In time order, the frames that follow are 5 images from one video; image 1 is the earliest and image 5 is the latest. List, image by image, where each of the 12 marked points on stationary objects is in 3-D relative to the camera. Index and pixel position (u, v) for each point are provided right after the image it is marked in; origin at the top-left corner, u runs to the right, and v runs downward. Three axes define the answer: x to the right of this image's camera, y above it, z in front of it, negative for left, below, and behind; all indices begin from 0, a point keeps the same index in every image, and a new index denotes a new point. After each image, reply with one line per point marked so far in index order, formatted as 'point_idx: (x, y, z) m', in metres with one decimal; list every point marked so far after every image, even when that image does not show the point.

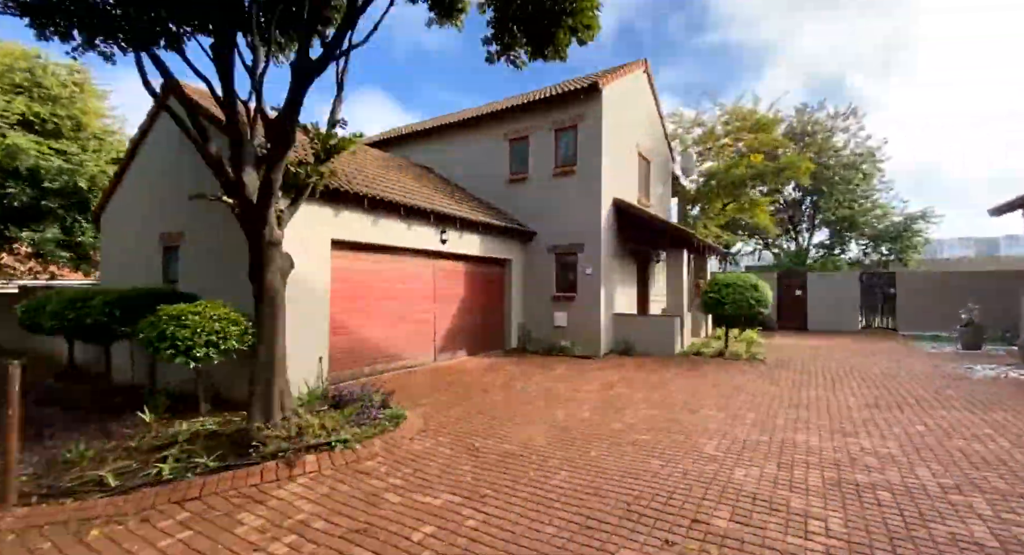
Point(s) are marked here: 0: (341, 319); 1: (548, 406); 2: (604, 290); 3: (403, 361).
0: (-2.9, -0.7, +8.2) m
1: (+0.5, -1.9, +7.4) m
2: (+2.3, -0.3, +11.9) m
3: (-2.1, -1.6, +9.5) m
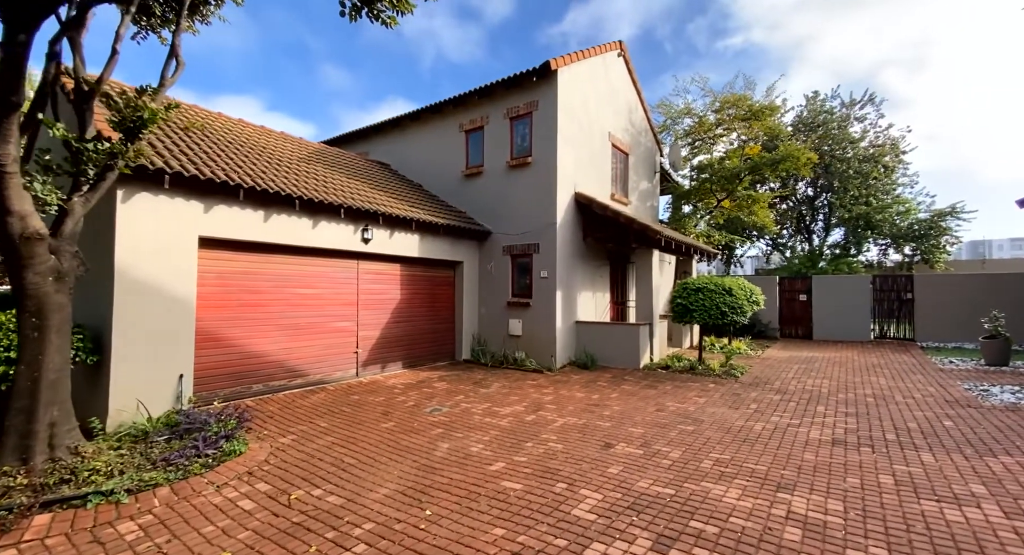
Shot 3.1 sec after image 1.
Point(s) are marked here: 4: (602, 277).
0: (-4.3, -0.7, +7.2) m
1: (-0.9, -2.0, +6.1) m
2: (+1.1, -0.4, +10.6) m
3: (-3.4, -1.7, +8.4) m
4: (+2.3, 0.0, +12.6) m
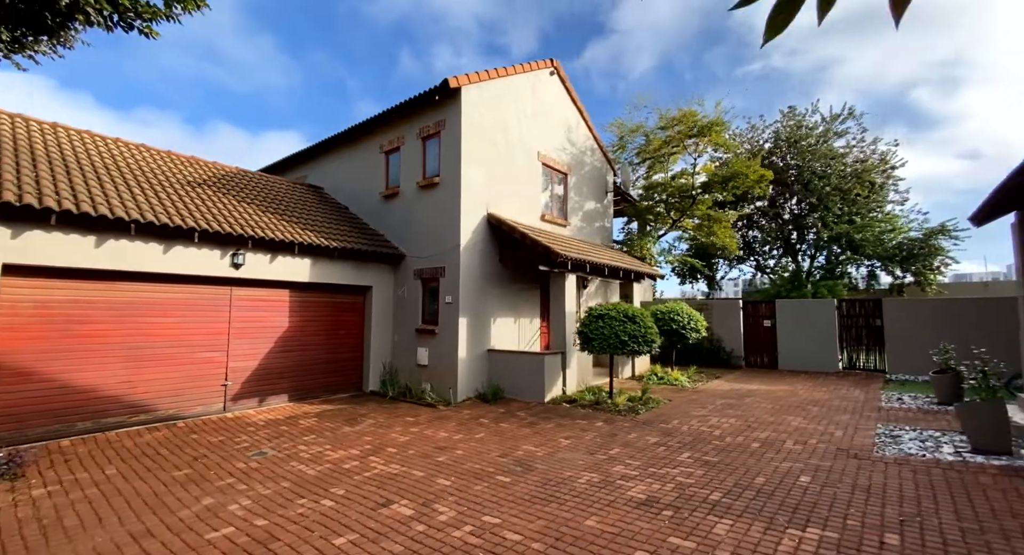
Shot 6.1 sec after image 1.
0: (-6.6, -1.2, +6.7) m
1: (-3.2, -2.3, +5.5) m
2: (-1.0, -0.9, +9.9) m
3: (-5.6, -2.2, +7.8) m
4: (+0.3, -0.6, +11.9) m
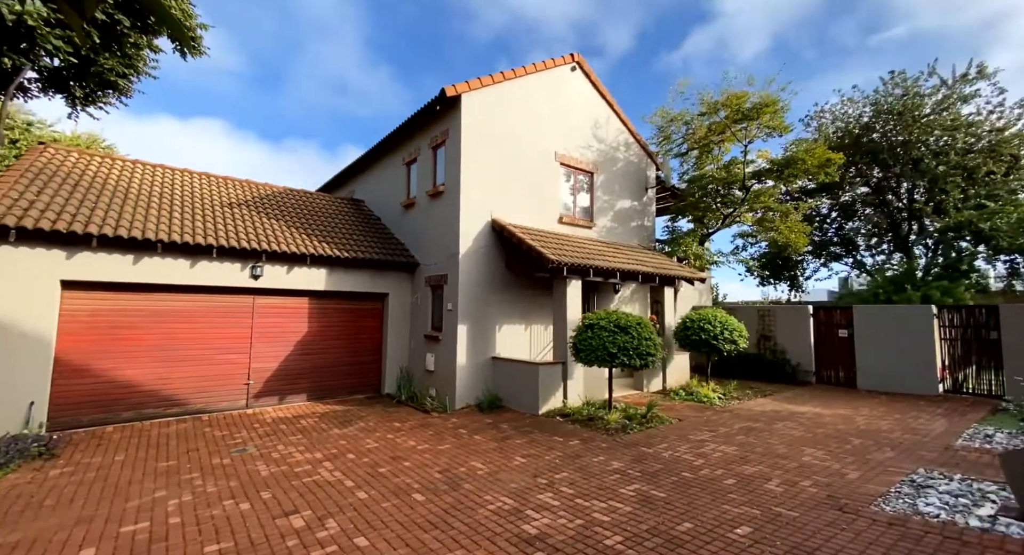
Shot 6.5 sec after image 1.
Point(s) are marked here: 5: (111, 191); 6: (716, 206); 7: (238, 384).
0: (-7.0, -1.4, +8.1) m
1: (-4.0, -2.5, +6.1) m
2: (-0.9, -1.1, +9.9) m
3: (-5.9, -2.3, +9.0) m
4: (+0.8, -0.7, +11.6) m
5: (-7.5, +1.6, +9.3) m
6: (+6.4, +2.3, +14.7) m
7: (-5.2, -2.0, +9.4) m
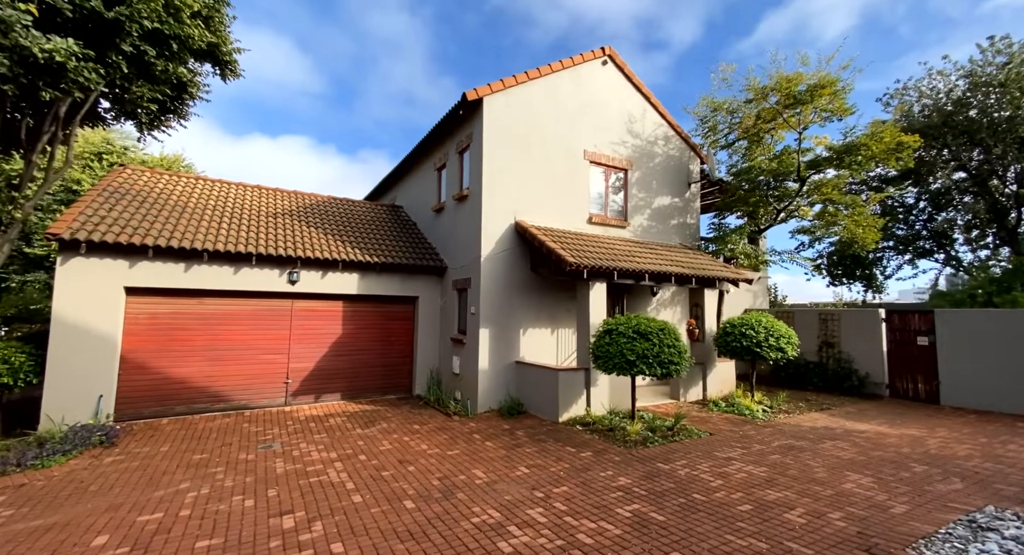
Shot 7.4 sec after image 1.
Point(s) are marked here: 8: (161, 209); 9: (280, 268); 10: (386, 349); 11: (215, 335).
0: (-6.7, -1.5, +8.9) m
1: (-4.0, -2.6, +6.6) m
2: (-0.3, -1.1, +9.8) m
3: (-5.4, -2.4, +9.6) m
4: (+1.6, -0.8, +11.2) m
5: (-7.0, +1.5, +10.2) m
6: (+7.5, +2.3, +13.5) m
7: (-4.7, -2.1, +10.0) m
8: (-7.0, +1.4, +9.9) m
9: (-4.6, +0.2, +10.0) m
10: (-2.8, -1.6, +11.2) m
11: (-5.7, -1.1, +9.5) m
